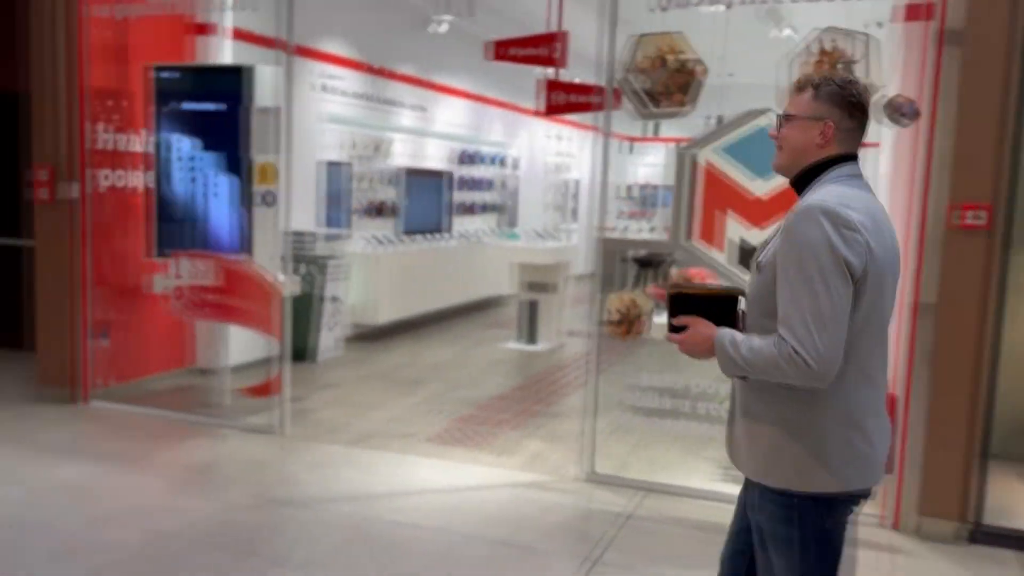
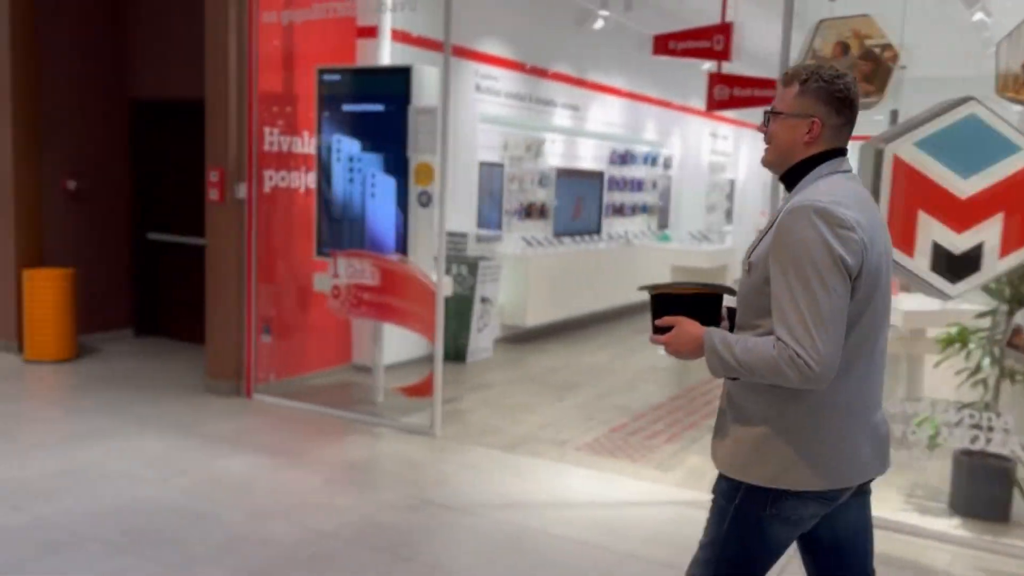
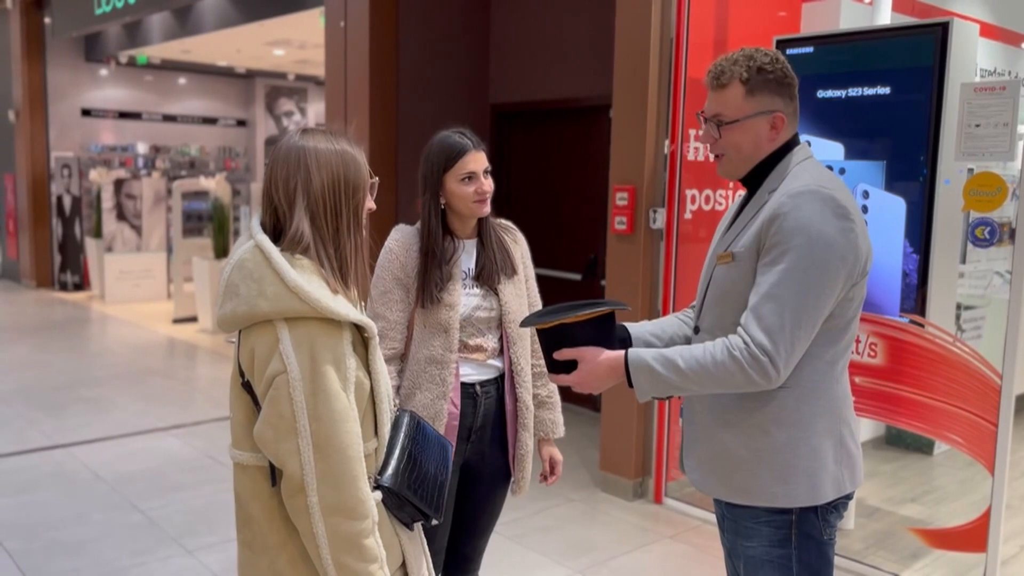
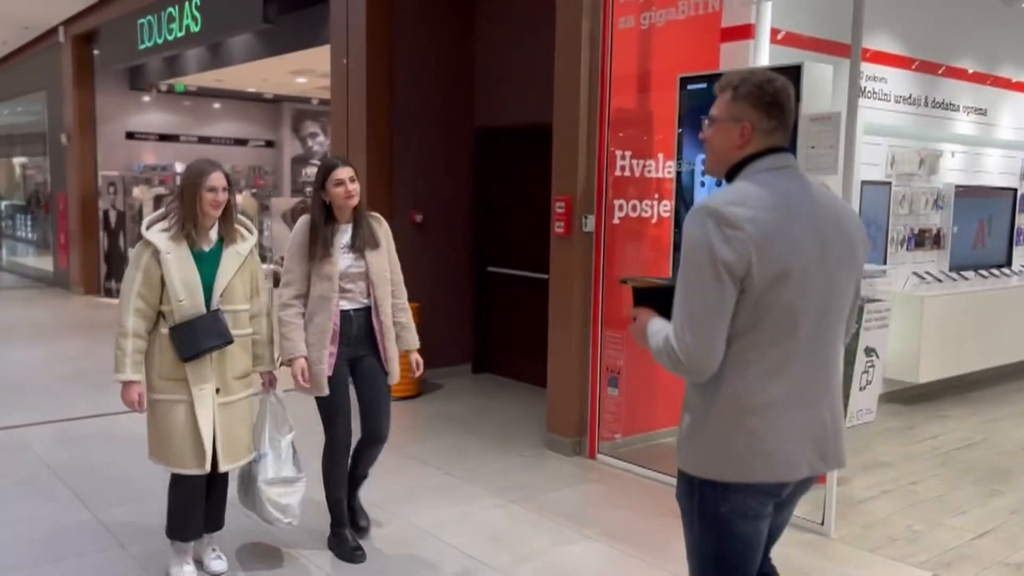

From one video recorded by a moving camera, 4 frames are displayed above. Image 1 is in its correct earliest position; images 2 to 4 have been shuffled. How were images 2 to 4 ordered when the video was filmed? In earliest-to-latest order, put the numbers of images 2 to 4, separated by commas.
2, 4, 3
